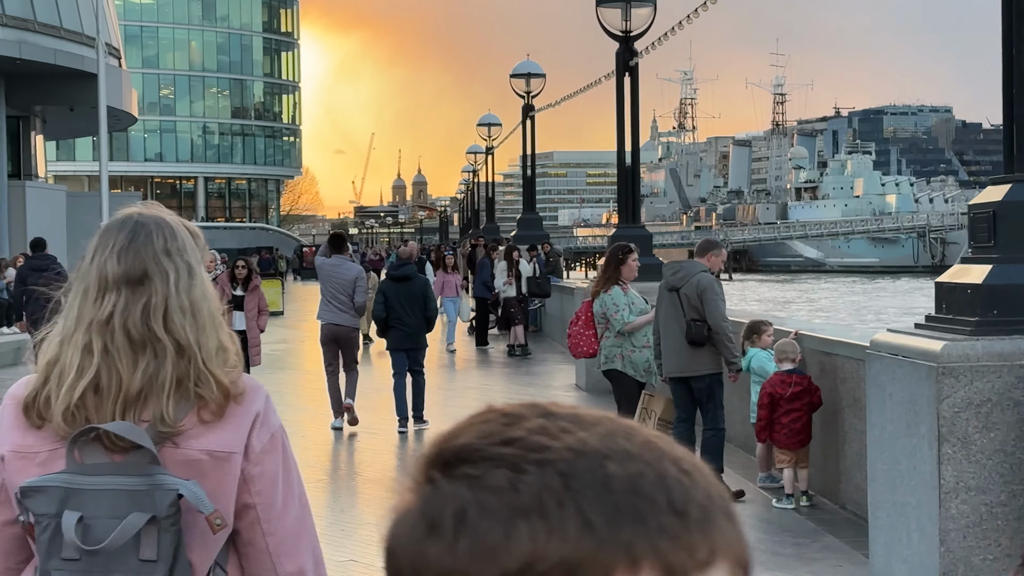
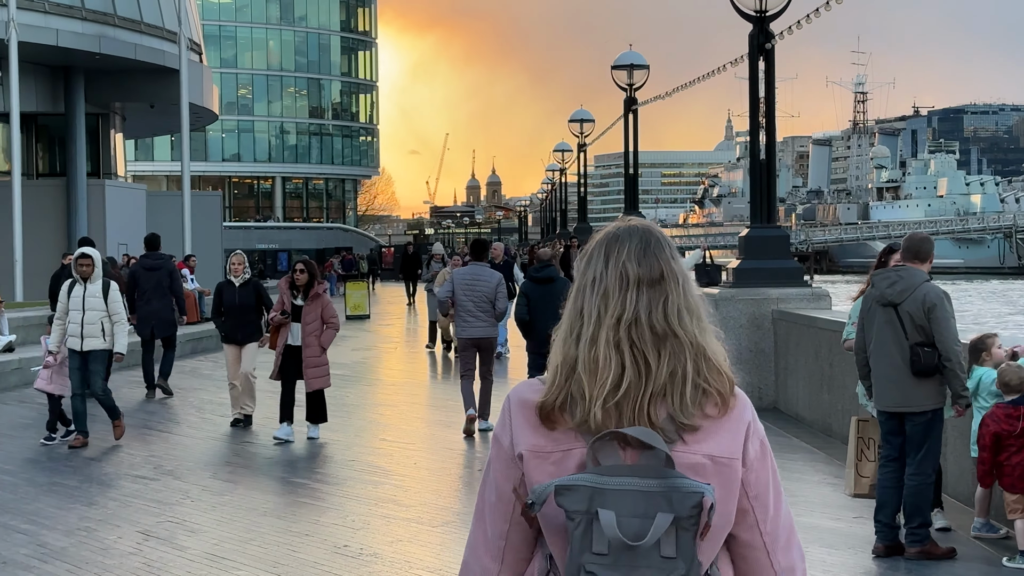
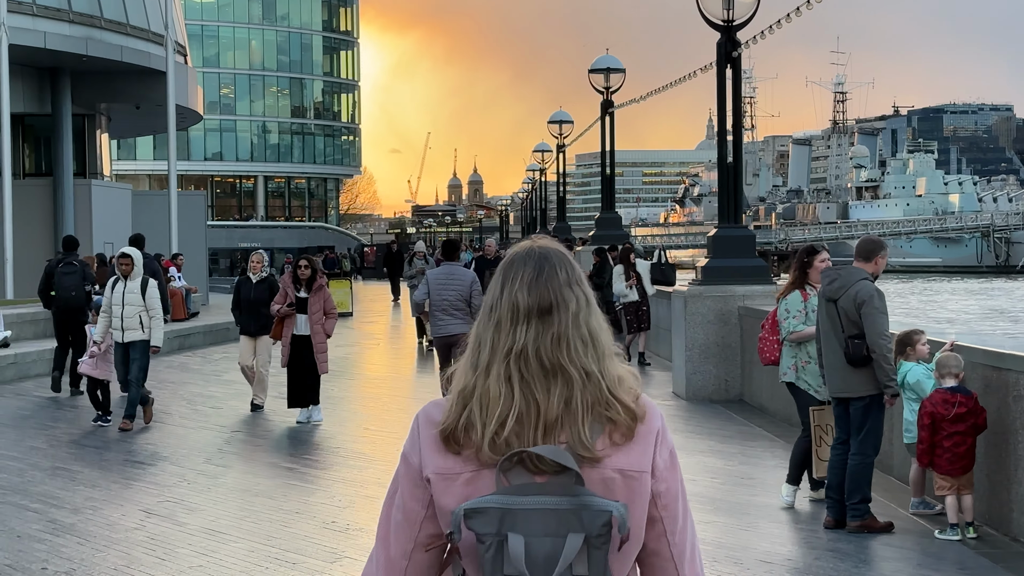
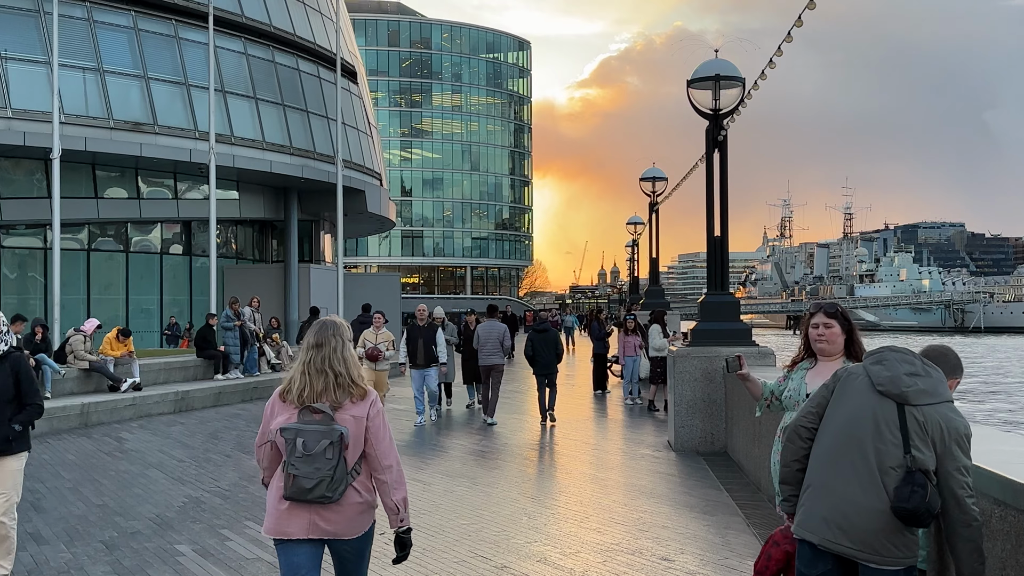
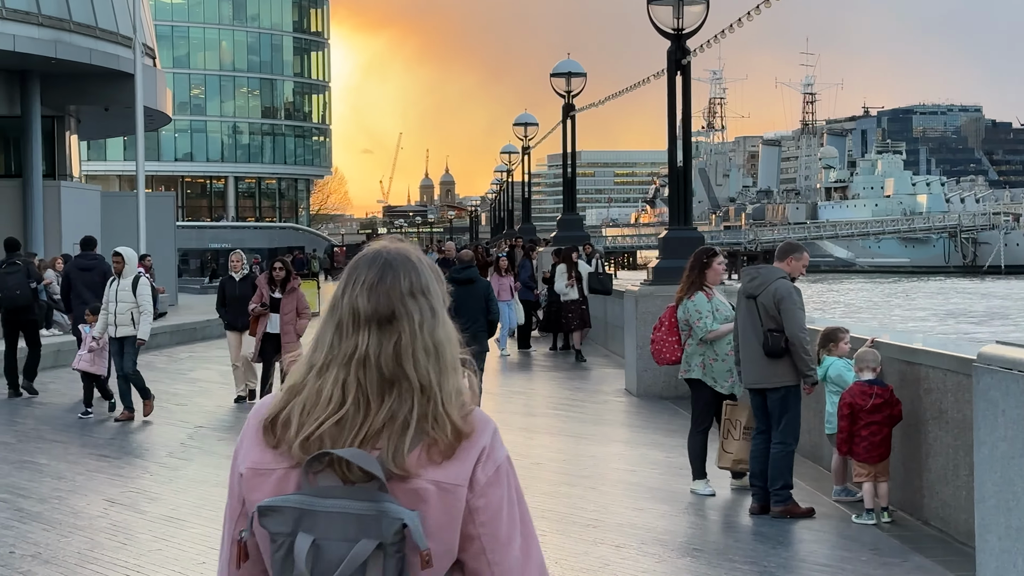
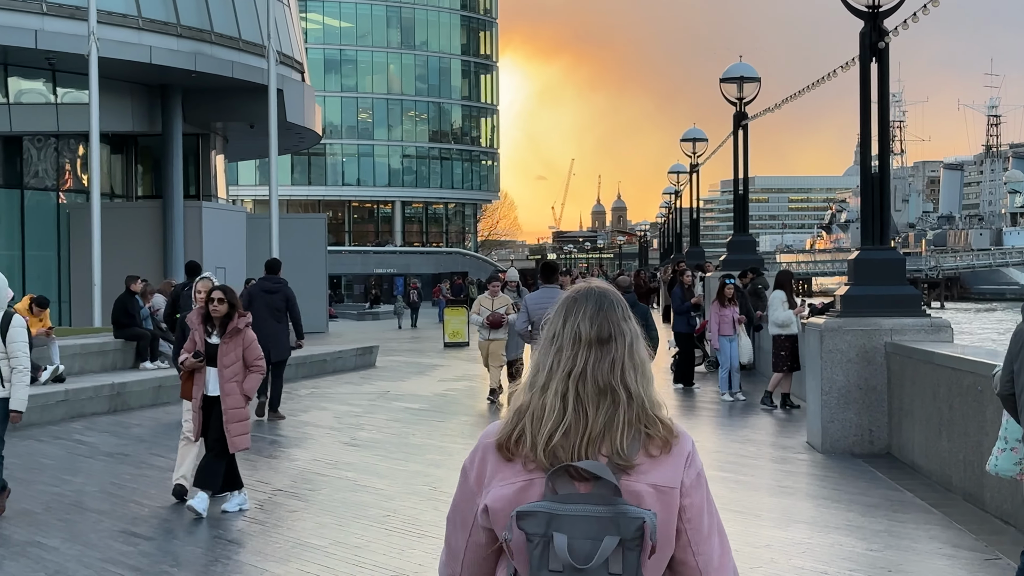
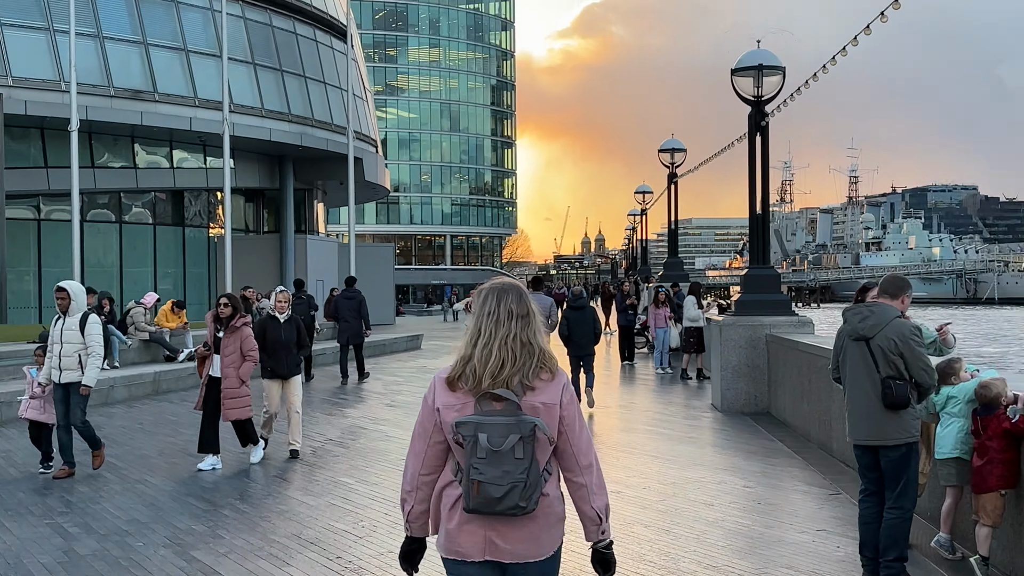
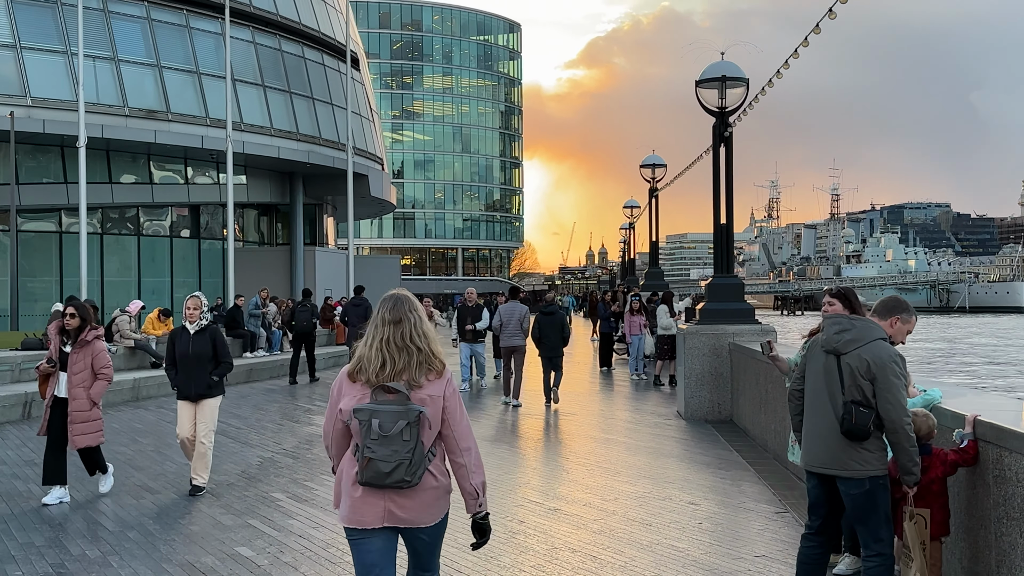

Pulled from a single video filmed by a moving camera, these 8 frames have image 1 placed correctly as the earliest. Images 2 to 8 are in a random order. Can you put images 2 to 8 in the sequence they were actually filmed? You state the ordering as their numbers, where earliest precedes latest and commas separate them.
5, 3, 2, 6, 7, 8, 4
